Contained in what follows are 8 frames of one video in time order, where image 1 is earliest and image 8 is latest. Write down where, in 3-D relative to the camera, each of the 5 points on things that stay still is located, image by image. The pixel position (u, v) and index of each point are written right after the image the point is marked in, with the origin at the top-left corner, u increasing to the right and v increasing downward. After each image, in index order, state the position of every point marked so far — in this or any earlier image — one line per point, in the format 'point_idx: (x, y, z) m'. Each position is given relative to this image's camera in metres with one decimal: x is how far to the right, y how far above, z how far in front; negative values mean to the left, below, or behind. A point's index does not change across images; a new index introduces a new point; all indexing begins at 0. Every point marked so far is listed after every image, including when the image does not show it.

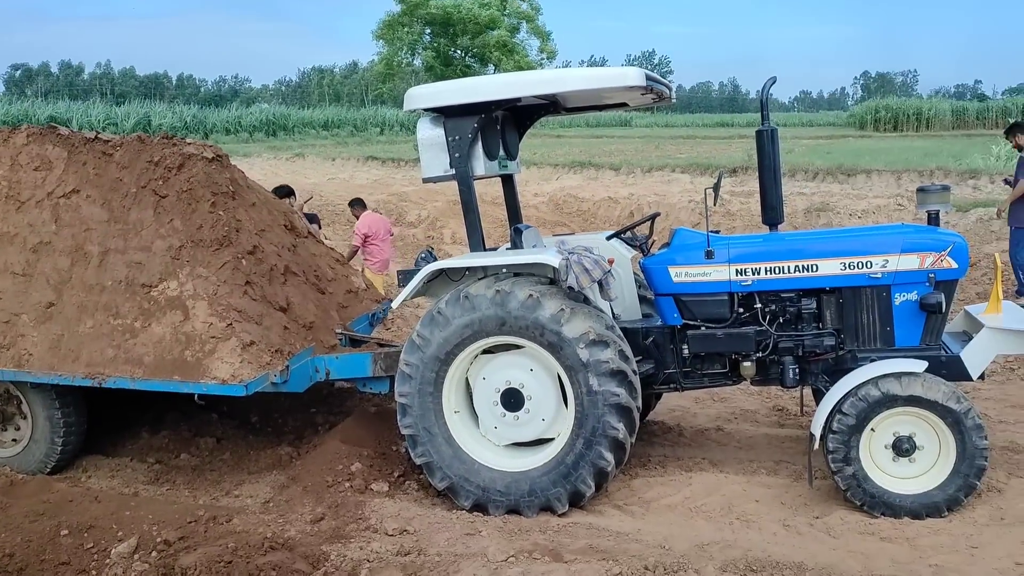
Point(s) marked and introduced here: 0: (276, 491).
0: (-1.5, -1.3, +4.9) m
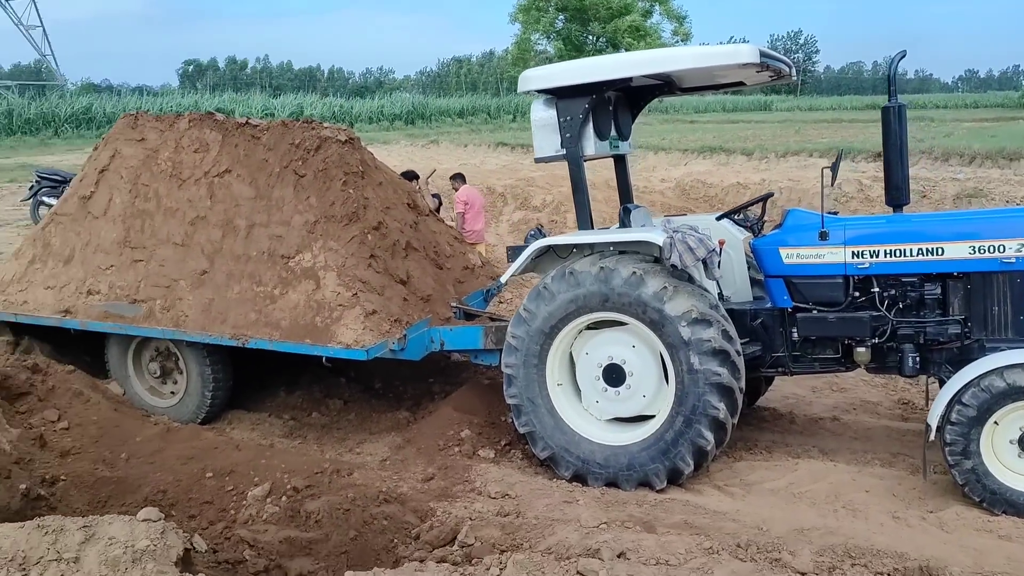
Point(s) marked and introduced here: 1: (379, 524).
0: (-0.8, -1.1, +5.2) m
1: (-0.7, -1.3, +4.2) m
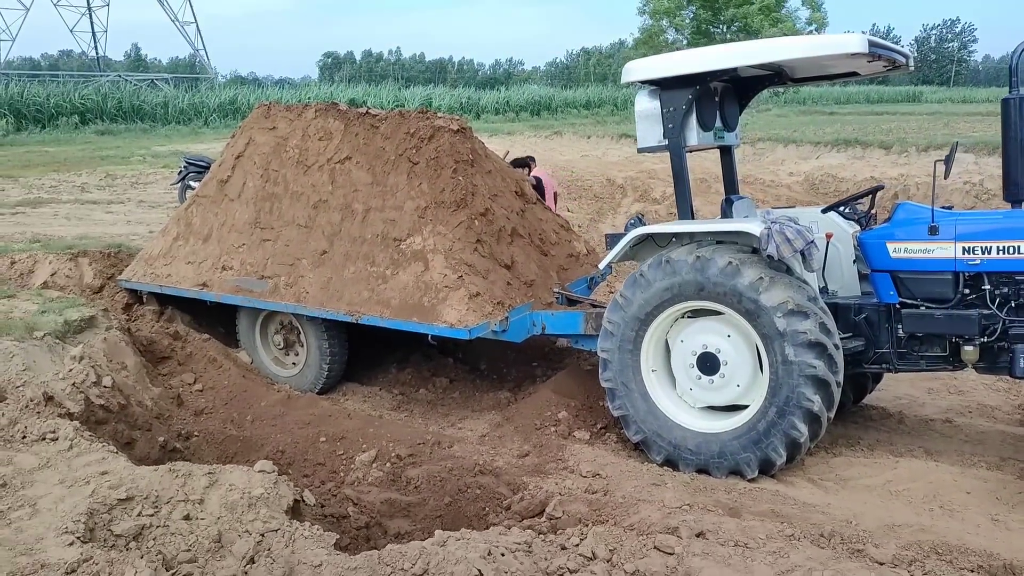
0: (-0.1, -1.0, +5.5) m
1: (-0.2, -1.2, +4.5) m
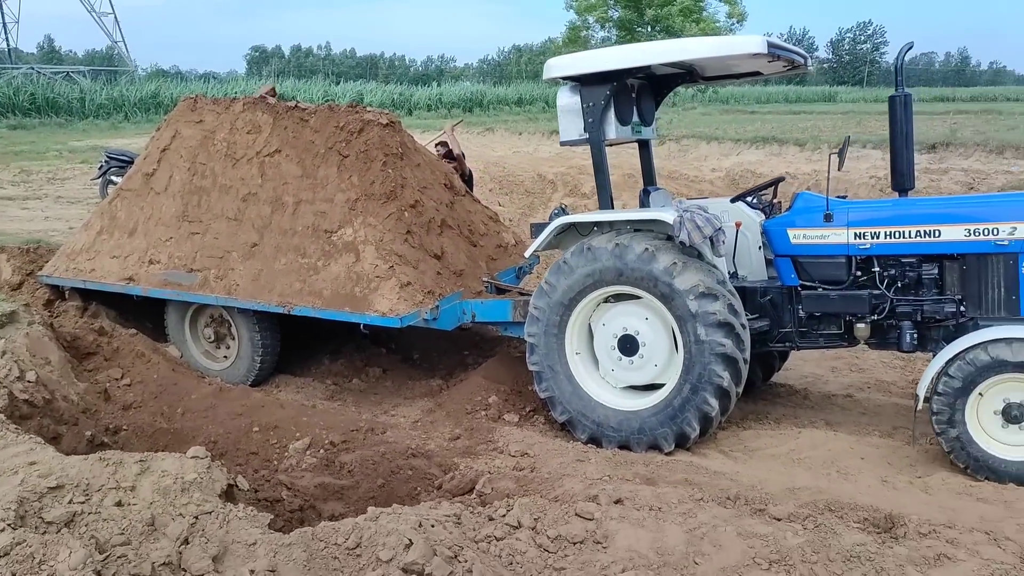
0: (-0.6, -0.9, +5.6) m
1: (-0.7, -1.1, +4.7) m
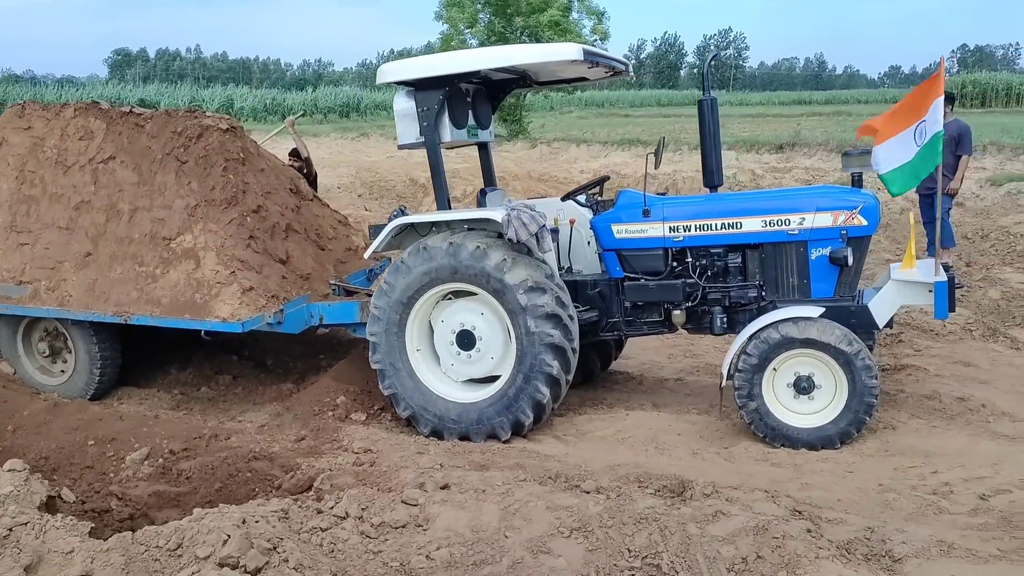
0: (-1.8, -0.9, +5.6) m
1: (-1.6, -1.1, +4.6) m
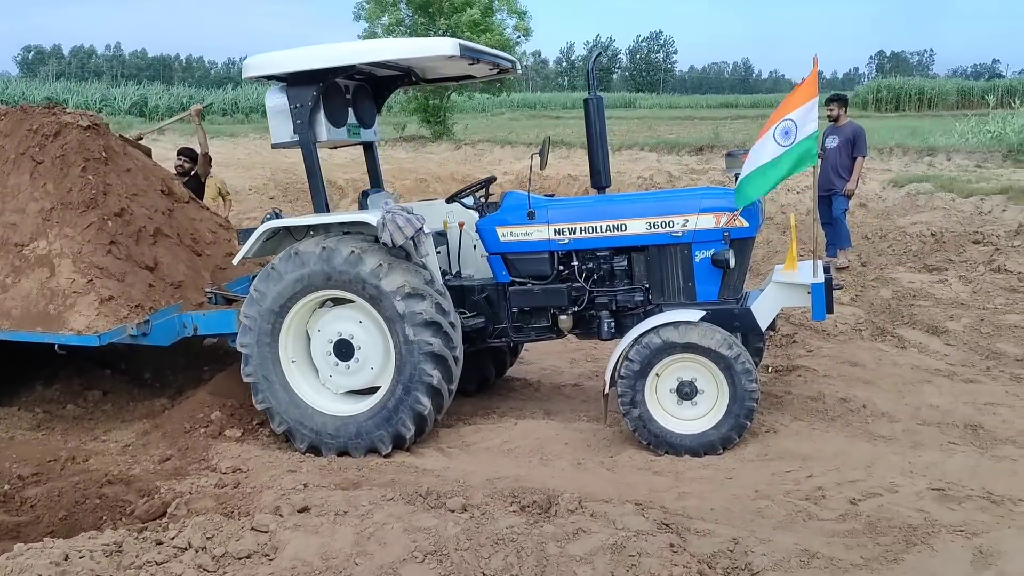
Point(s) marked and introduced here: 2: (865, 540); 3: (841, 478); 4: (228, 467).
0: (-2.5, -1.0, +5.2) m
1: (-2.3, -1.2, +4.3) m
2: (+1.5, -1.1, +3.2) m
3: (+1.6, -0.9, +3.8) m
4: (-1.7, -1.1, +4.6) m
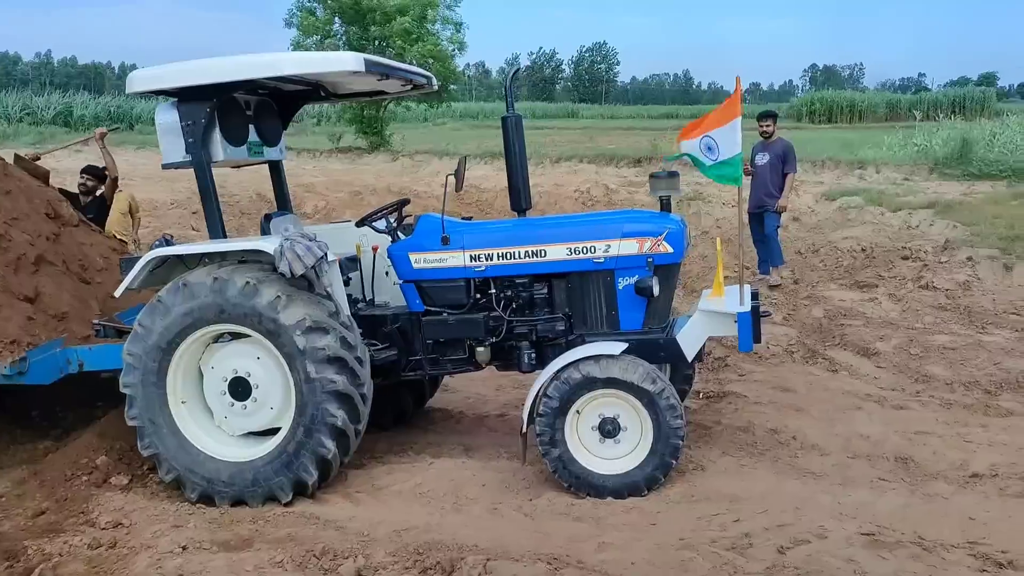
0: (-3.1, -1.2, +4.7) m
1: (-2.8, -1.4, +3.8) m
2: (+1.1, -1.2, +3.0) m
3: (+1.2, -1.1, +3.6) m
4: (-2.2, -1.3, +4.2) m
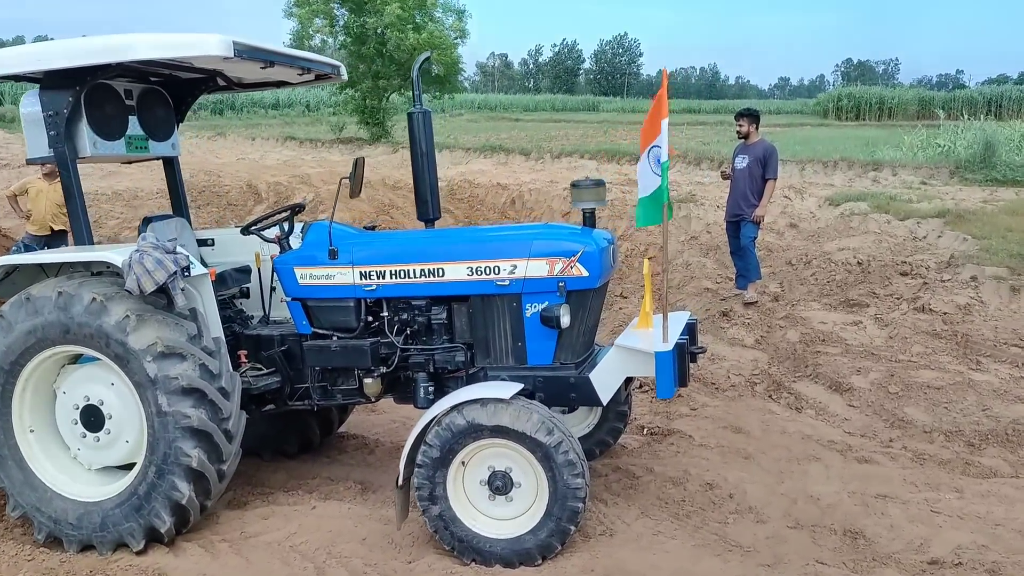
0: (-3.6, -1.3, +4.2) m
1: (-3.4, -1.5, +3.3) m
2: (+0.5, -1.4, +2.3) m
3: (+0.6, -1.3, +2.9) m
4: (-2.8, -1.3, +3.6) m
